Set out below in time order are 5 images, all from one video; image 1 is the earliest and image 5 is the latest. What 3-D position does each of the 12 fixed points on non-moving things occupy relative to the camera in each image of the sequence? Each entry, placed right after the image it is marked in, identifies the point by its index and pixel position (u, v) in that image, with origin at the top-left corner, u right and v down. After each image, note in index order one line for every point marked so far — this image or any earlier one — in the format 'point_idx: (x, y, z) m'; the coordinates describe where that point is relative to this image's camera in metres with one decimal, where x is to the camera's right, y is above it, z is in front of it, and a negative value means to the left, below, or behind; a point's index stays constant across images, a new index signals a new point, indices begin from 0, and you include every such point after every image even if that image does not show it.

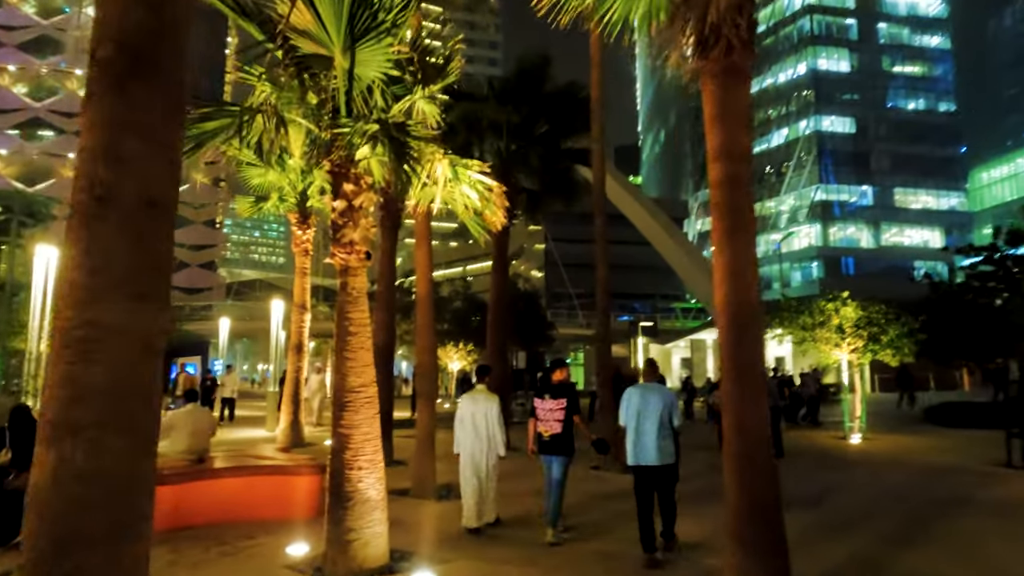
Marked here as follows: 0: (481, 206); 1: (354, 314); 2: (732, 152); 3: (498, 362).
0: (-0.3, +0.8, +7.6) m
1: (-1.3, -0.2, +6.7) m
2: (+1.5, +0.9, +5.3) m
3: (-0.3, -1.6, +17.0) m
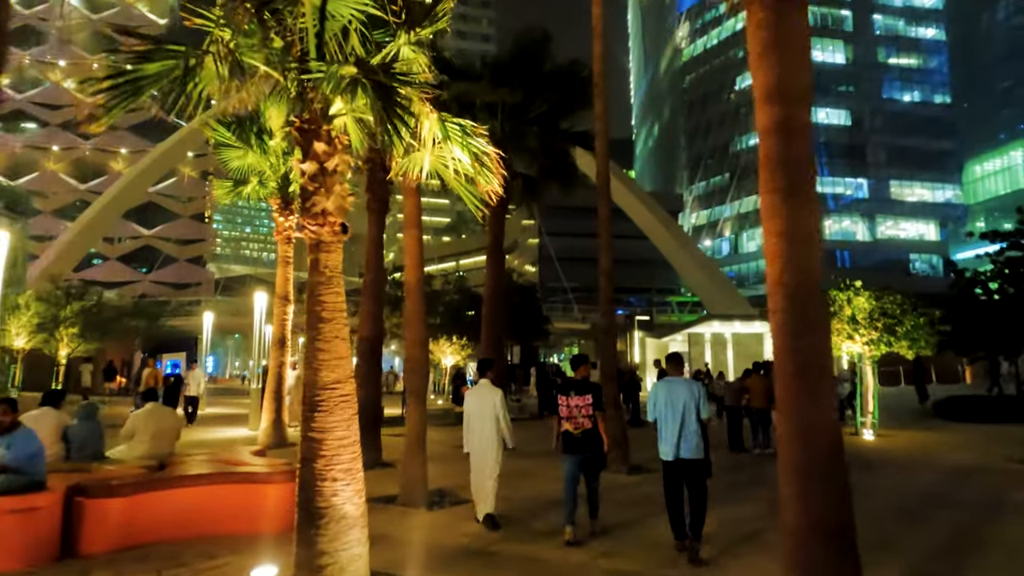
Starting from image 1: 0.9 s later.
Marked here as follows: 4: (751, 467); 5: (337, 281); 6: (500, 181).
0: (-0.3, +1.0, +6.6) m
1: (-1.3, -0.1, +5.7) m
2: (+1.5, +1.1, +4.3) m
3: (-0.4, -1.4, +16.0) m
4: (+4.2, -3.1, +13.8) m
5: (-1.3, +0.1, +5.8) m
6: (-0.1, +1.0, +6.8) m
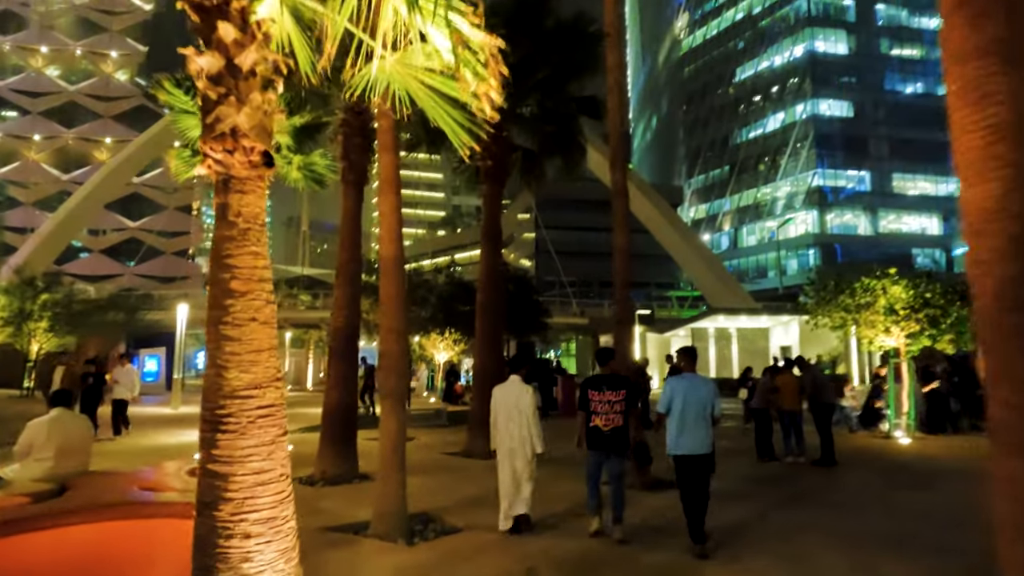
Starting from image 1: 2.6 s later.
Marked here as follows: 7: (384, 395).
0: (-0.3, +1.2, +4.7) m
1: (-1.3, +0.1, +3.8) m
2: (+1.5, +1.3, +2.5) m
3: (-0.4, -1.2, +14.2) m
4: (+4.2, -2.9, +12.0) m
5: (-1.3, +0.3, +3.9) m
6: (-0.1, +1.2, +5.0) m
7: (-1.3, -1.1, +7.9) m
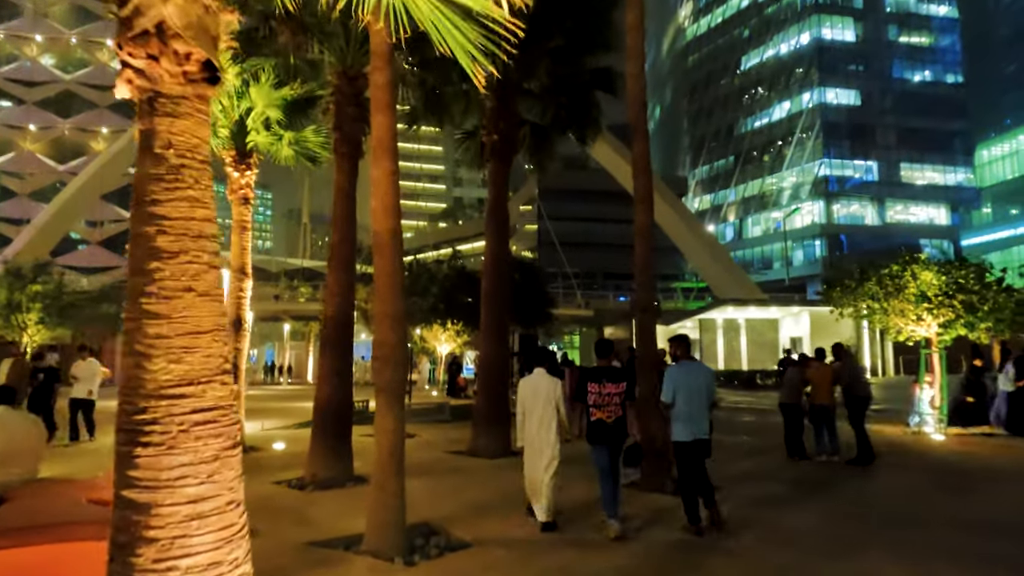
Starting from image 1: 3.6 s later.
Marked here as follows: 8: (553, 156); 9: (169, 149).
0: (-0.2, +1.4, +3.6) m
1: (-1.2, +0.3, +2.8) m
2: (+1.7, +1.4, +1.4) m
3: (-0.3, -0.9, +13.2) m
4: (+4.3, -2.7, +11.0) m
5: (-1.1, +0.4, +2.9) m
6: (0.0, +1.3, +3.9) m
7: (-1.1, -0.9, +6.8) m
8: (+0.8, +2.6, +15.4) m
9: (-1.2, +0.5, +2.8) m
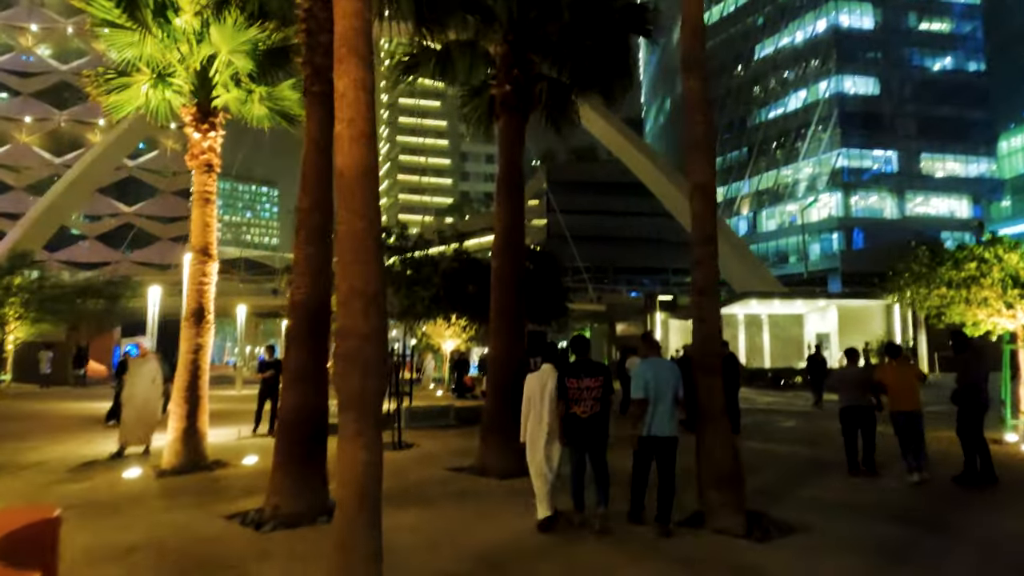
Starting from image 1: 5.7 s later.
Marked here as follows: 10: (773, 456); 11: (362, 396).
0: (0.0, +1.6, +1.4) m
1: (-1.1, +0.5, +0.6) m
2: (+1.8, +1.6, -0.8) m
3: (-0.1, -0.7, +11.0) m
4: (+4.5, -2.4, +8.7) m
5: (-1.0, +0.6, +0.7) m
6: (+0.2, +1.5, +1.7) m
7: (-1.0, -0.7, +4.6) m
8: (+1.0, +2.9, +13.2) m
9: (-1.1, +0.7, +0.6) m
10: (+4.0, -2.6, +12.1) m
11: (-0.9, -0.6, +4.6) m
